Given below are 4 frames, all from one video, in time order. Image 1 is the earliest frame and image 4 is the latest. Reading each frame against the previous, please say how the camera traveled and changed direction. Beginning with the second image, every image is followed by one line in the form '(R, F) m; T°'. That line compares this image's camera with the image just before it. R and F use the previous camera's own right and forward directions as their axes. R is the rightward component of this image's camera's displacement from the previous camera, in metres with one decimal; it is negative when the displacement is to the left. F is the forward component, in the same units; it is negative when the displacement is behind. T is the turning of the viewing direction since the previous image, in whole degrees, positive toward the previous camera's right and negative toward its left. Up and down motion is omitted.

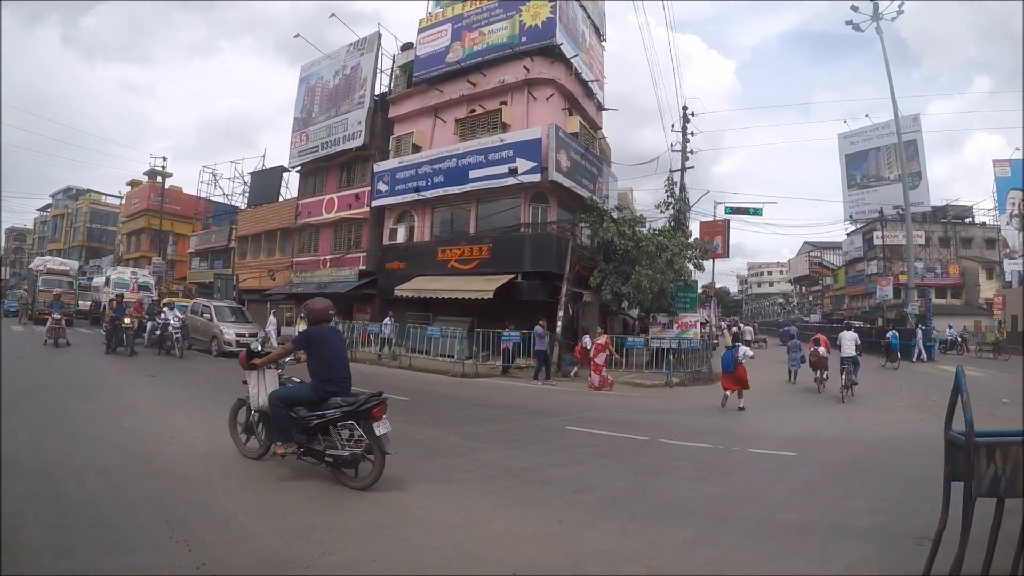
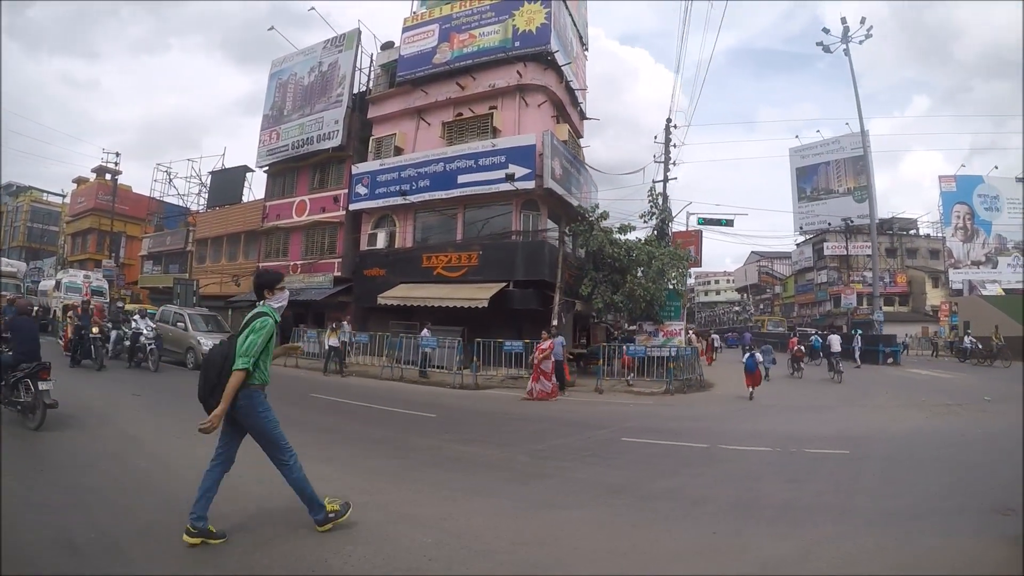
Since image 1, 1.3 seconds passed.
(-1.4, +0.4) m; +6°
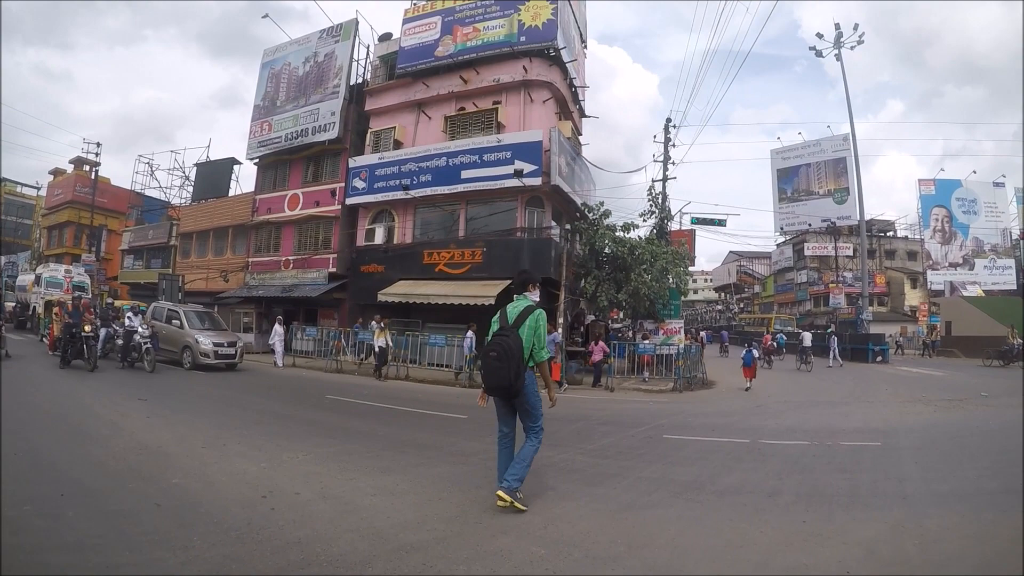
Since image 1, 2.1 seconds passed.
(-0.9, +0.2) m; +3°
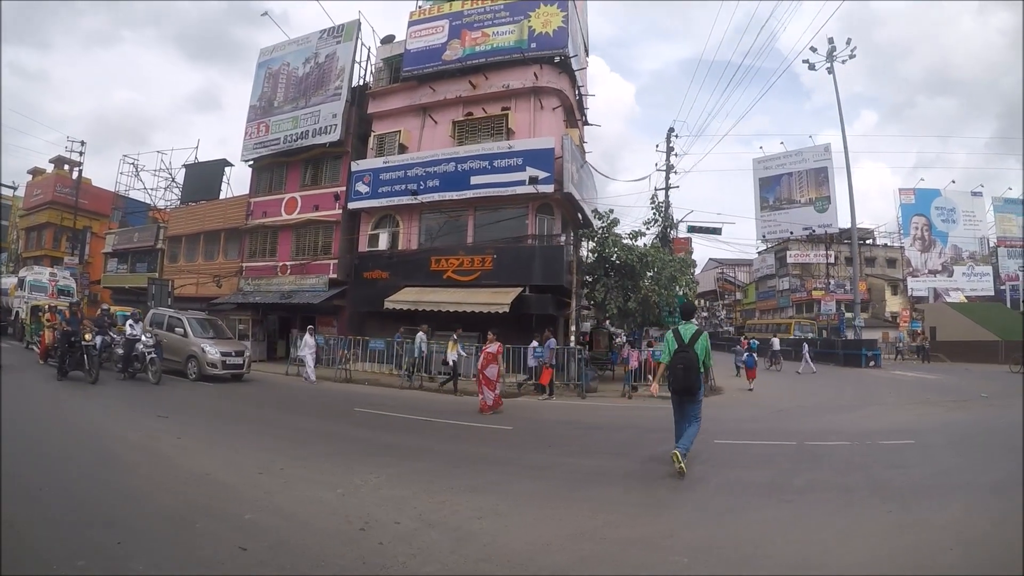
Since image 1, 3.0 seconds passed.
(-1.2, +0.2) m; +3°
